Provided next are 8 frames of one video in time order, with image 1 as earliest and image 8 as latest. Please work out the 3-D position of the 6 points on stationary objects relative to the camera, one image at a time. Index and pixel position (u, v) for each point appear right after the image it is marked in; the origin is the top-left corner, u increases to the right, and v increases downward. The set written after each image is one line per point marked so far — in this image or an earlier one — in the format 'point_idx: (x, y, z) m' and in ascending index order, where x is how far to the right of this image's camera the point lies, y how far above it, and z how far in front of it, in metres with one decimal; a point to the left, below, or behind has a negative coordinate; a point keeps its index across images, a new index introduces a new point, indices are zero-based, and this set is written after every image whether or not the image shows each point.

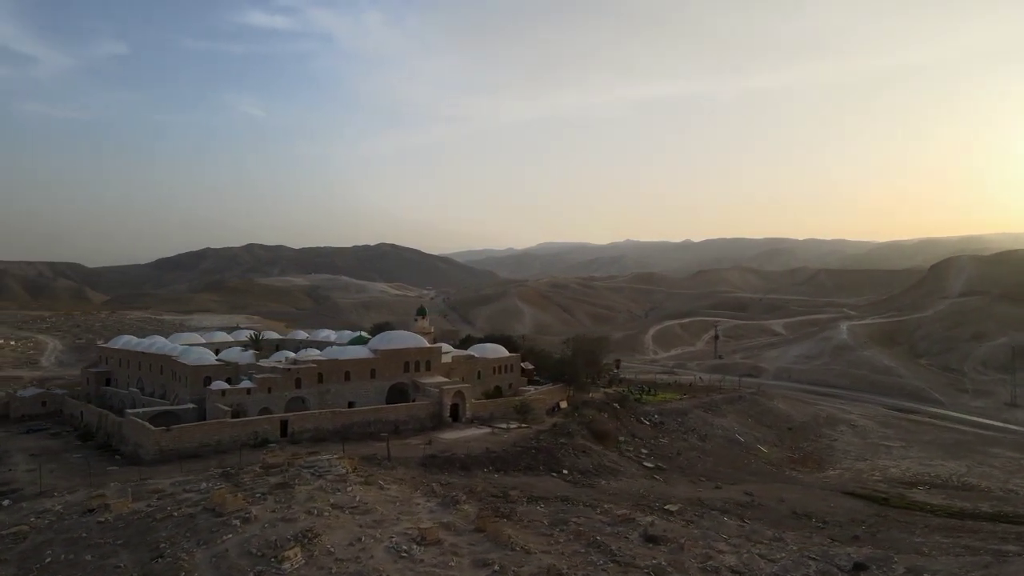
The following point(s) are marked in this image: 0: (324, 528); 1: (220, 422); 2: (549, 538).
0: (-3.3, -4.2, +11.9) m
1: (-8.3, -3.8, +19.5) m
2: (+0.7, -5.3, +14.6) m
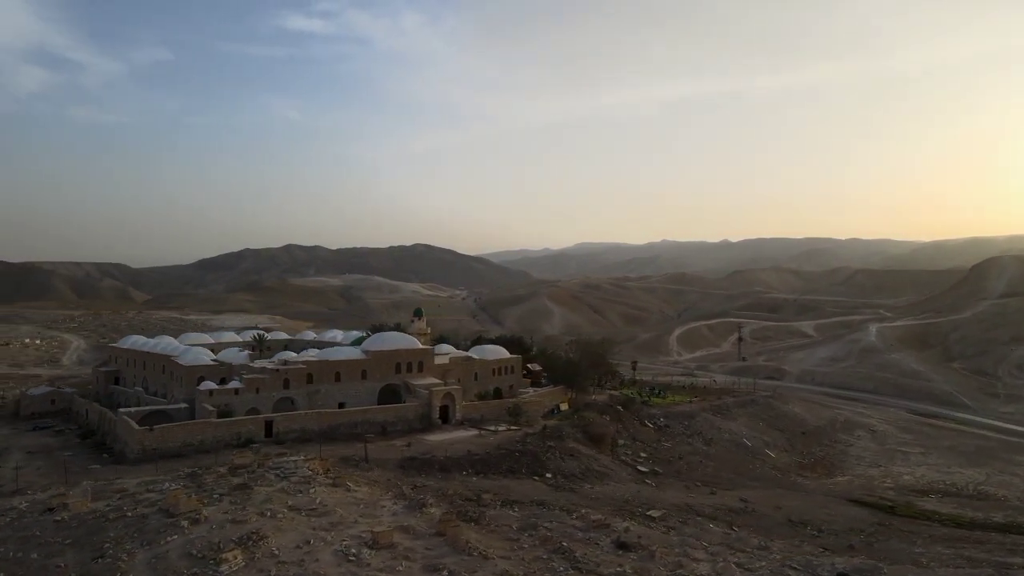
0: (-4.1, -4.2, +11.9) m
1: (-8.8, -3.8, +19.7) m
2: (0.0, -5.3, +14.4) m
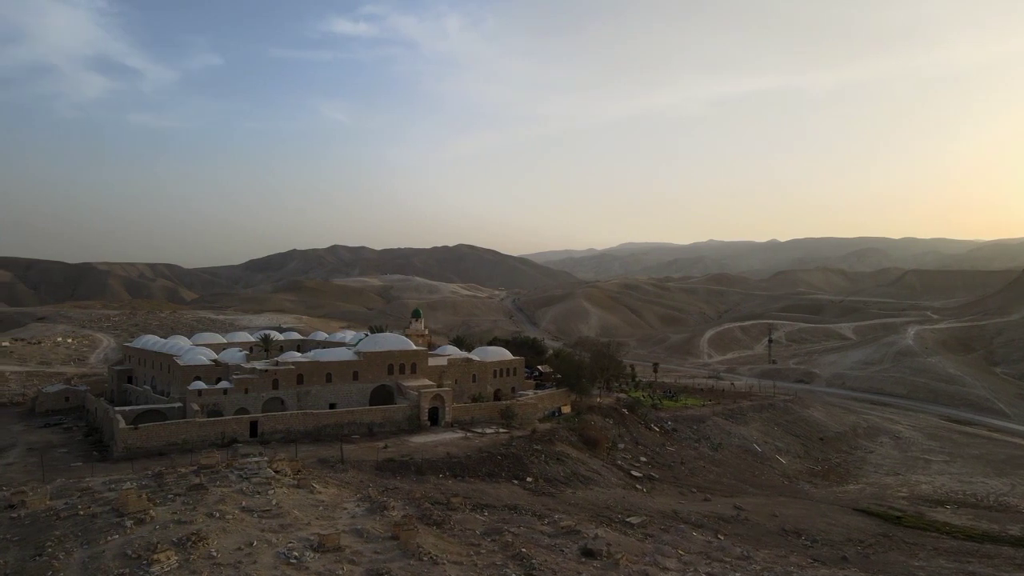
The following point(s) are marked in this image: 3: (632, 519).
0: (-5.1, -4.2, +11.9) m
1: (-9.4, -3.9, +20.0) m
2: (-0.9, -5.4, +14.2) m
3: (+3.2, -6.3, +18.7) m
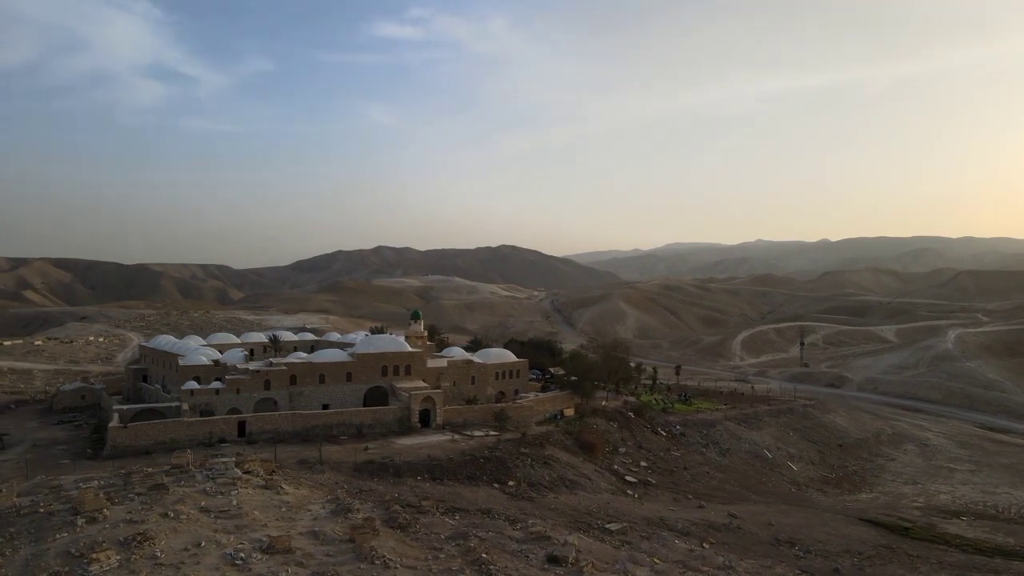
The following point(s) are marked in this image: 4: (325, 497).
0: (-6.1, -4.3, +12.0) m
1: (-9.9, -3.9, +20.3) m
2: (-1.7, -5.4, +14.1) m
3: (+2.6, -6.3, +18.3) m
4: (-4.4, -4.9, +16.1) m
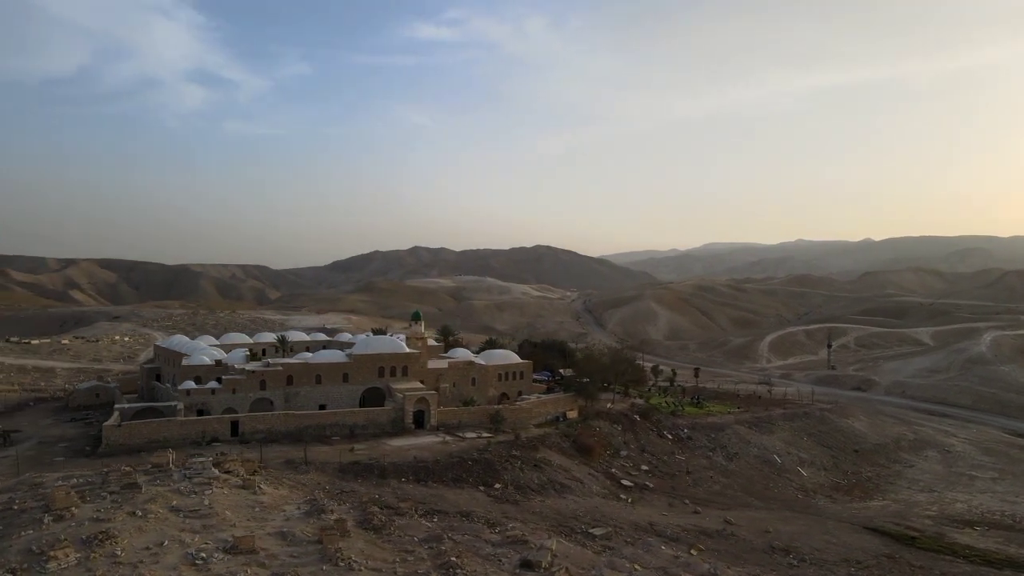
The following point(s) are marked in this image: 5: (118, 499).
0: (-6.8, -4.3, +12.2) m
1: (-10.3, -4.0, +20.7) m
2: (-2.3, -5.5, +14.1) m
3: (+2.2, -6.4, +18.1) m
4: (-4.9, -4.9, +16.1) m
5: (-7.6, -4.1, +13.4) m
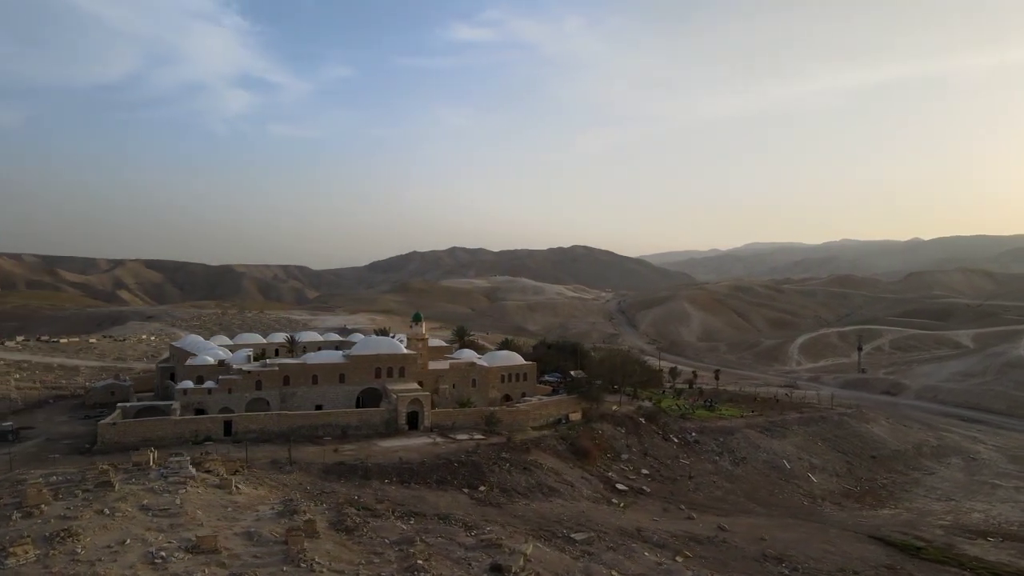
0: (-7.5, -4.4, +12.4) m
1: (-10.6, -4.0, +21.0) m
2: (-3.0, -5.5, +14.1) m
3: (+1.7, -6.4, +17.9) m
4: (-5.5, -5.0, +16.3) m
5: (-8.4, -4.1, +13.6) m
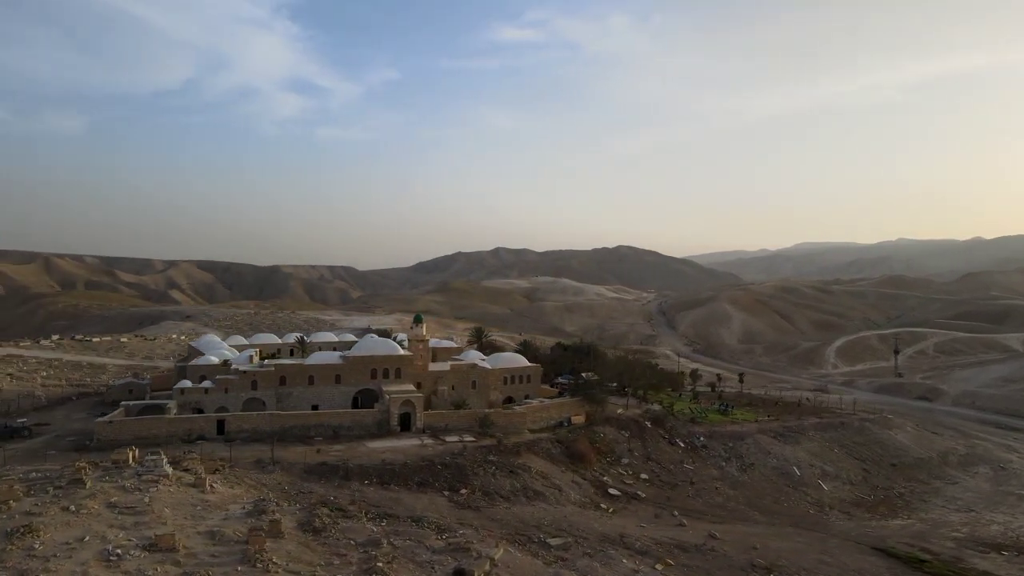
0: (-8.4, -4.4, +12.8) m
1: (-11.0, -4.1, +21.5) m
2: (-3.8, -5.6, +14.1) m
3: (+1.1, -6.5, +17.7) m
4: (-6.2, -5.0, +16.5) m
5: (-9.2, -4.2, +14.0) m
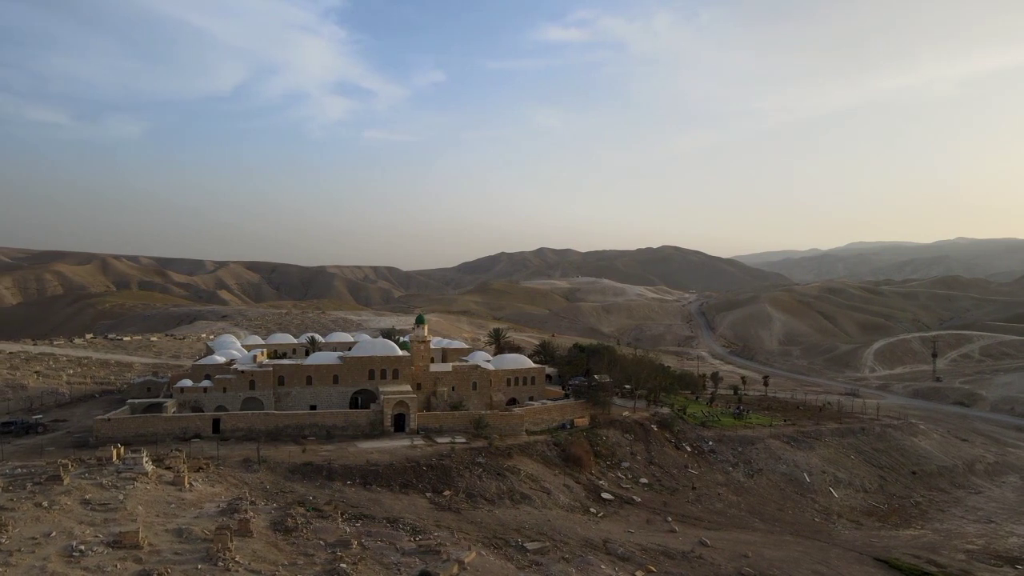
0: (-9.3, -4.4, +13.1) m
1: (-11.4, -4.1, +22.0) m
2: (-4.6, -5.6, +14.3) m
3: (+0.5, -6.6, +17.6) m
4: (-6.8, -5.1, +16.7) m
5: (-9.9, -4.2, +14.4) m
